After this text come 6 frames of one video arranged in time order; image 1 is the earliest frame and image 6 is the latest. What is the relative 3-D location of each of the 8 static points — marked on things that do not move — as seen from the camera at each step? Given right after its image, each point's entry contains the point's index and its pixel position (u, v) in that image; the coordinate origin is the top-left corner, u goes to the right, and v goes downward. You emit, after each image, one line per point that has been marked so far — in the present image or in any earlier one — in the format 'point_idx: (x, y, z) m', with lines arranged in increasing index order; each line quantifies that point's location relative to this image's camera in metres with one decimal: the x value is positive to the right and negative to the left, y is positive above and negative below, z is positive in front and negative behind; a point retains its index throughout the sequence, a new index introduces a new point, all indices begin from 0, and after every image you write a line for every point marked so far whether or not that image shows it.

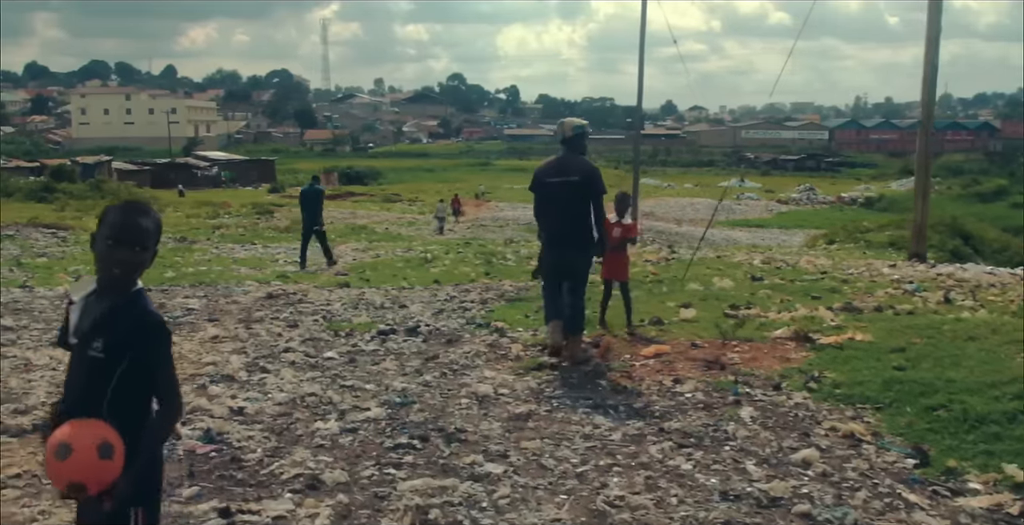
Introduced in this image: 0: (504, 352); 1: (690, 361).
0: (0.0, -0.8, +9.5) m
1: (+1.4, -0.8, +8.7) m
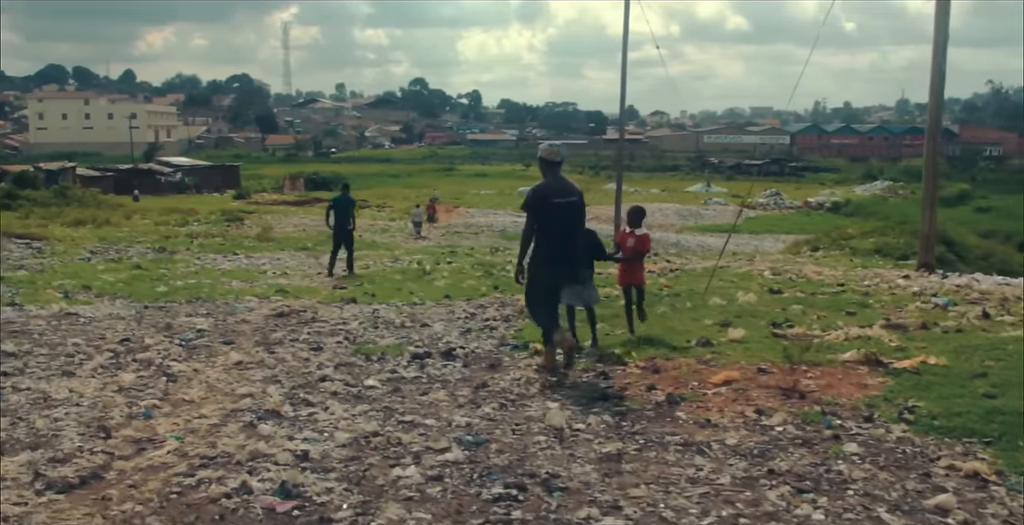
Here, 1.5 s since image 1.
0: (+0.4, -0.9, +8.9) m
1: (+1.9, -1.0, +8.2) m
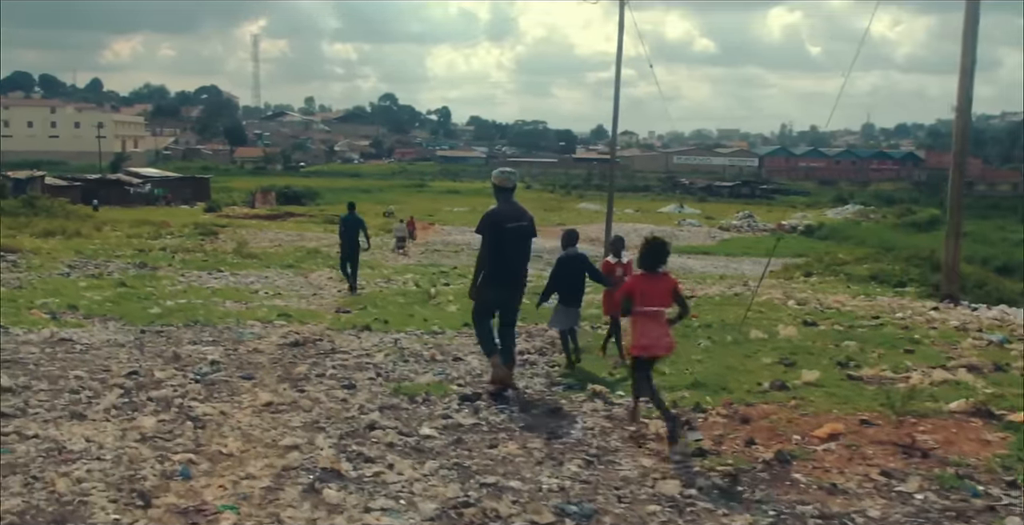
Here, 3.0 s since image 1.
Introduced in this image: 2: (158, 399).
0: (+0.9, -1.2, +7.9) m
1: (+2.4, -1.2, +7.2) m
2: (-2.8, -1.1, +8.5) m
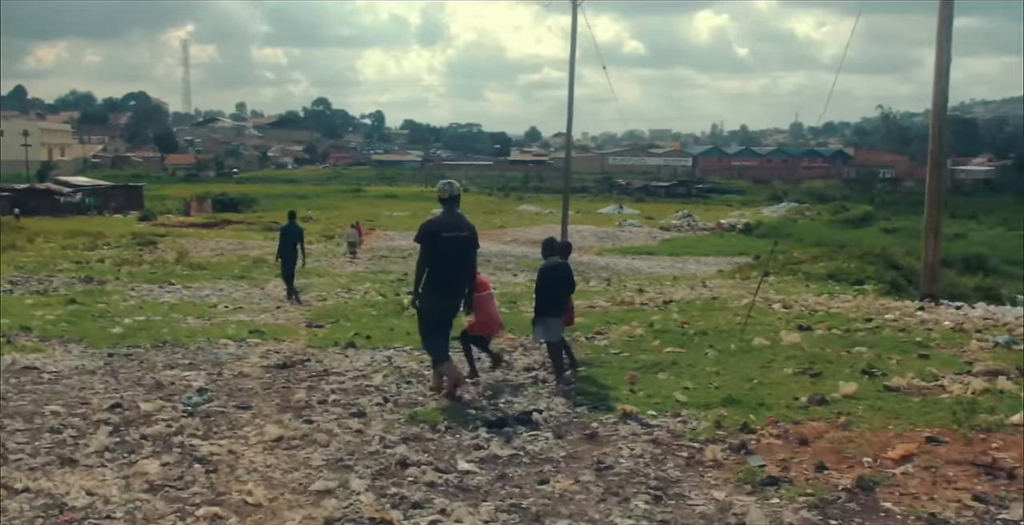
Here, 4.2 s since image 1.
0: (+1.2, -1.3, +7.3) m
1: (+2.8, -1.3, +6.7) m
2: (-2.5, -1.2, +7.6) m
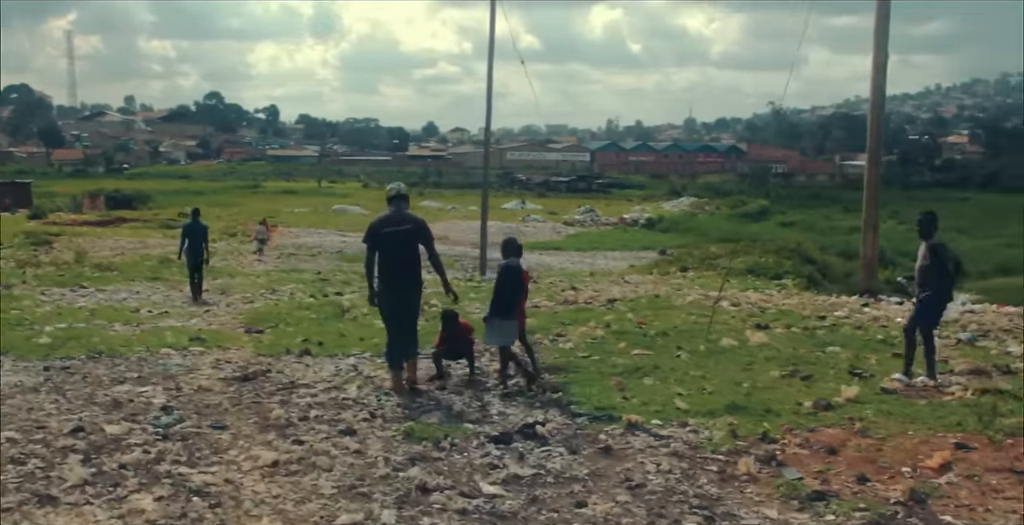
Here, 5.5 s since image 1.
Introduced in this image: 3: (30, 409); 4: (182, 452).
0: (+1.3, -1.3, +6.9) m
1: (+2.9, -1.3, +6.5) m
2: (-2.4, -1.3, +6.9) m
3: (-4.0, -1.2, +9.0) m
4: (-2.2, -1.3, +7.3) m
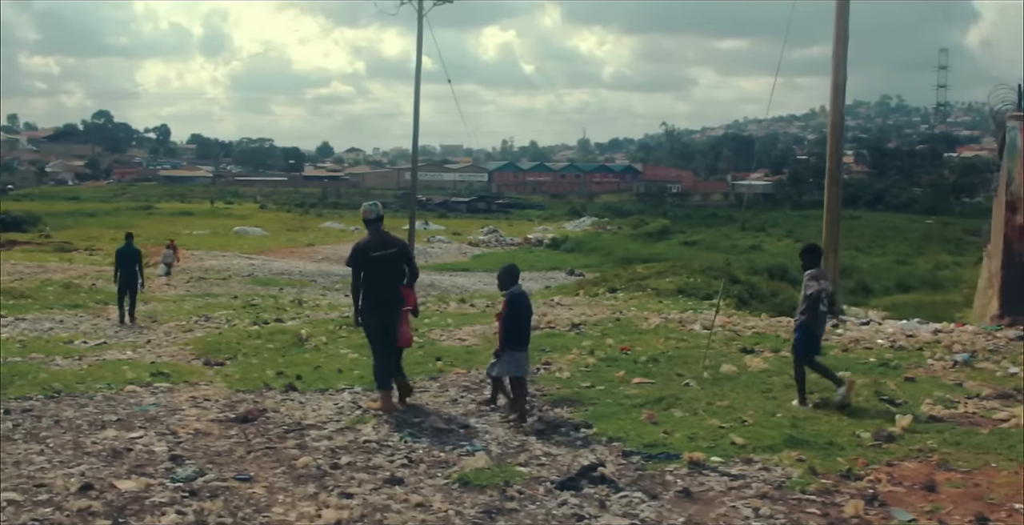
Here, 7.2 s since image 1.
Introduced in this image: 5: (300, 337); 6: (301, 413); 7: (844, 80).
0: (+1.8, -1.5, +6.4) m
1: (+3.5, -1.4, +6.2) m
2: (-1.9, -1.5, +6.1) m
3: (-3.7, -1.4, +8.0) m
4: (-1.7, -1.5, +6.4) m
5: (-3.4, -1.2, +17.2) m
6: (-1.9, -1.4, +9.9) m
7: (+5.7, +3.1, +18.7) m
